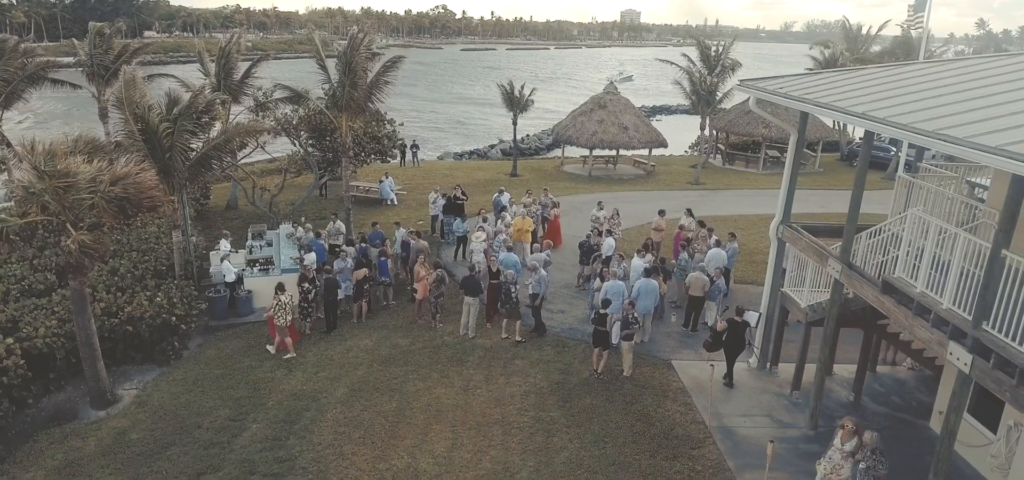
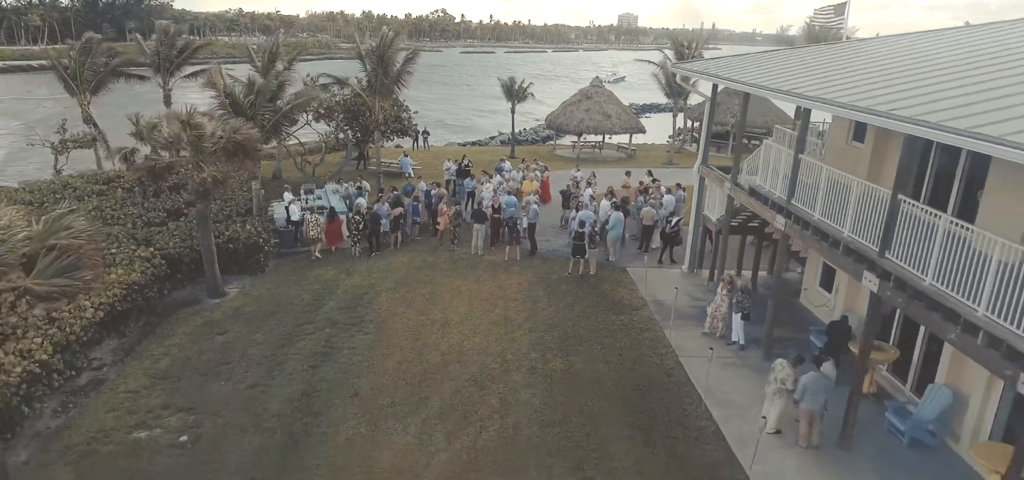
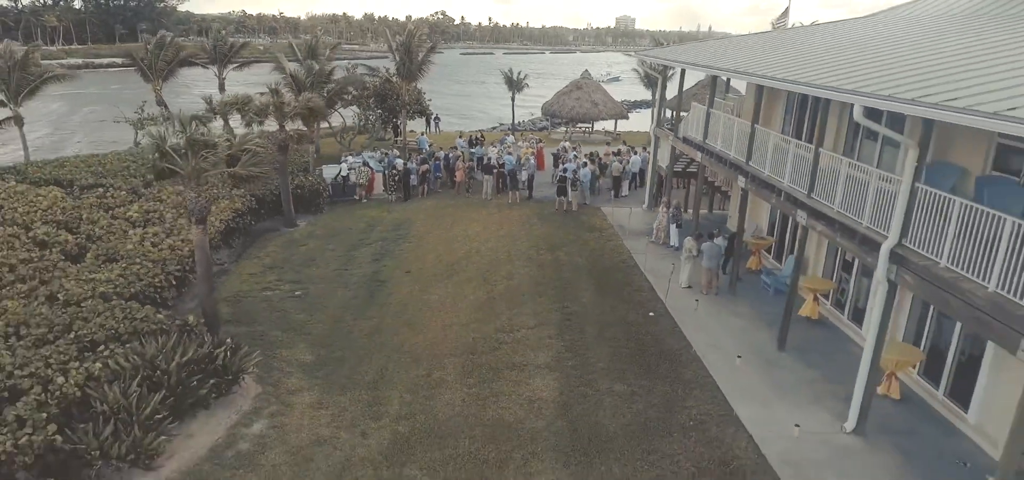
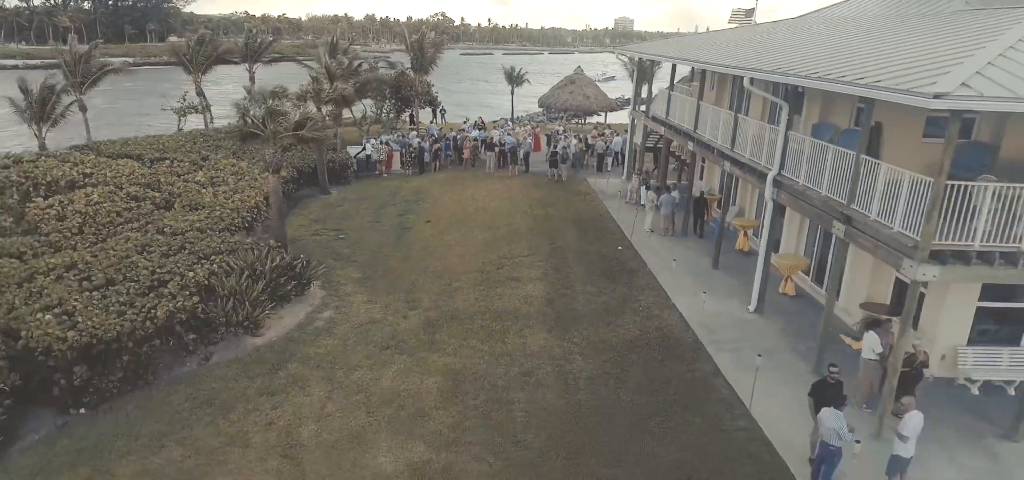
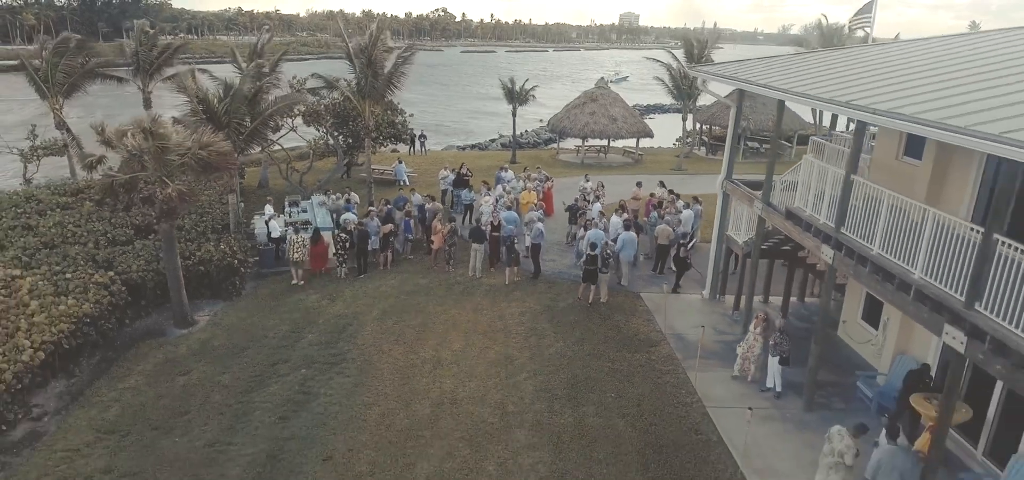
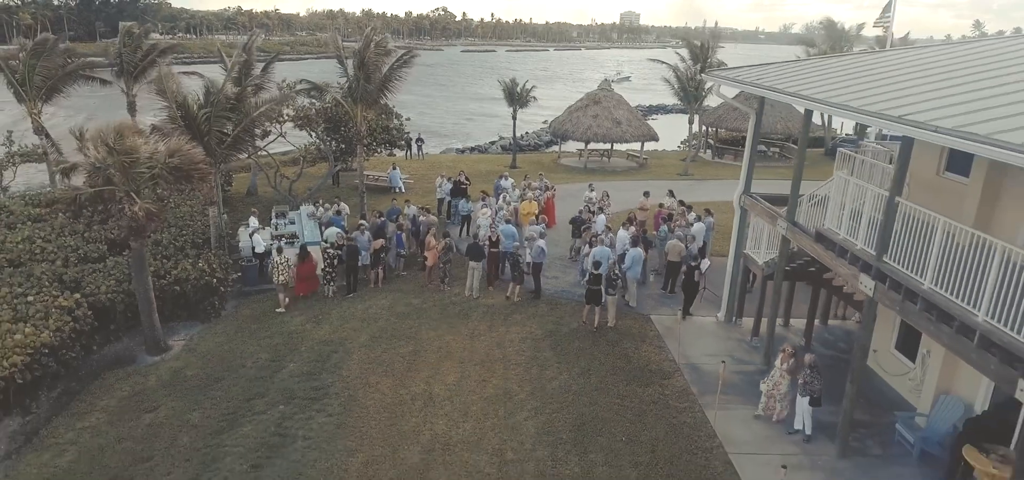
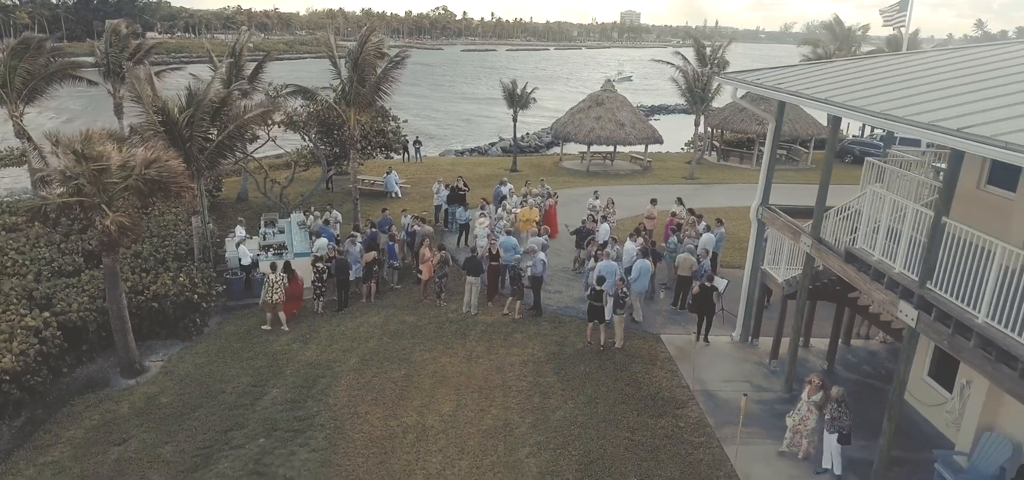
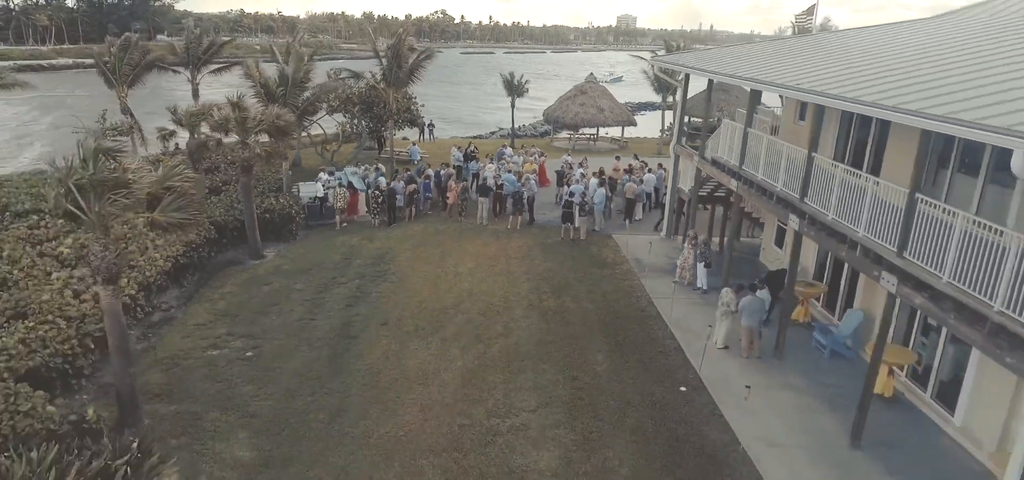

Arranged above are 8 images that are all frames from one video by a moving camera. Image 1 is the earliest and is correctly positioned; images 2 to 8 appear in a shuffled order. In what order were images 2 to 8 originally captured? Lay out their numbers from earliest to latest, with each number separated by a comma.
7, 6, 5, 2, 8, 3, 4
